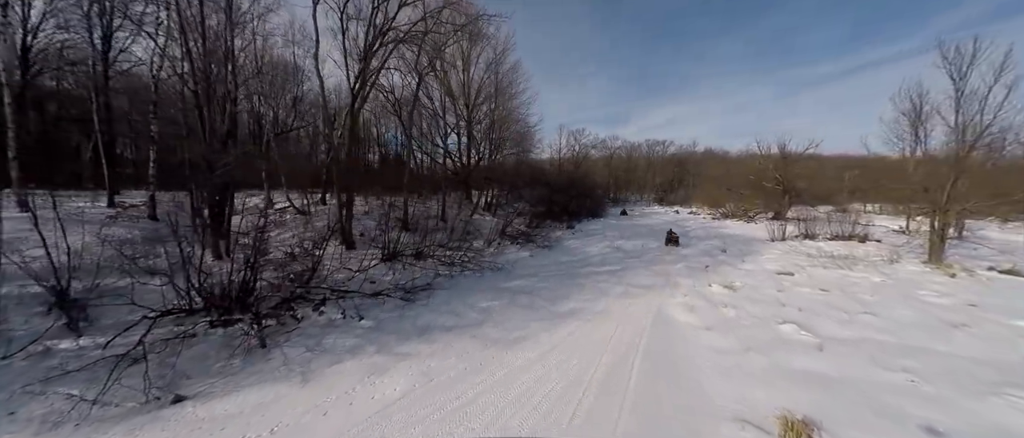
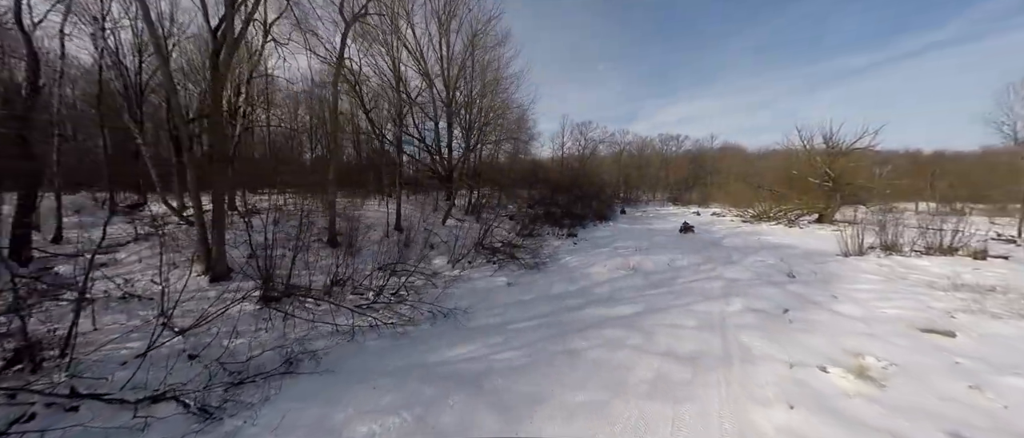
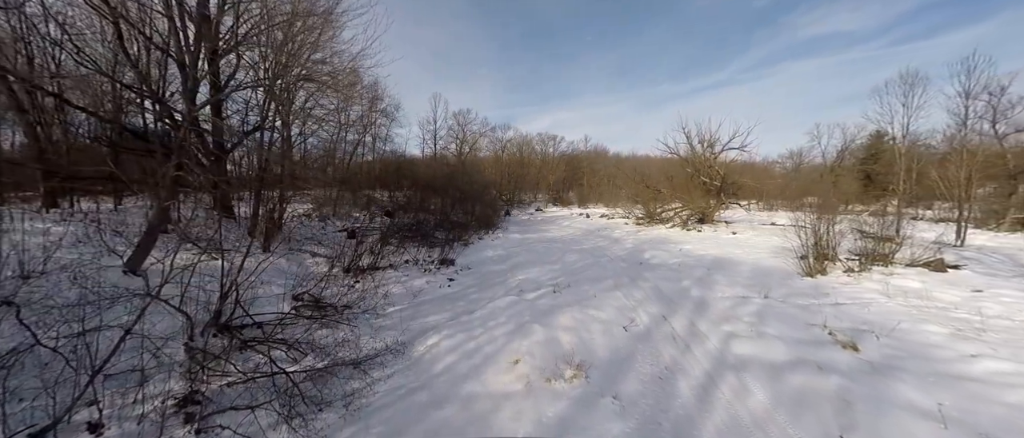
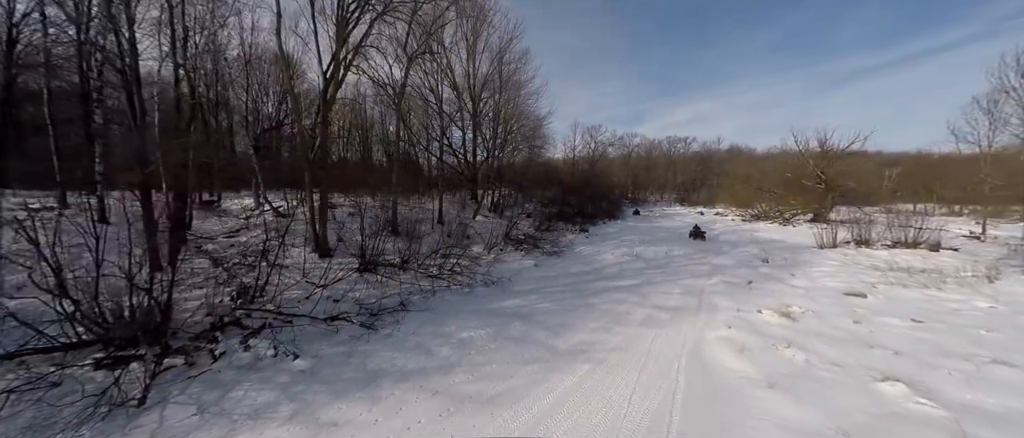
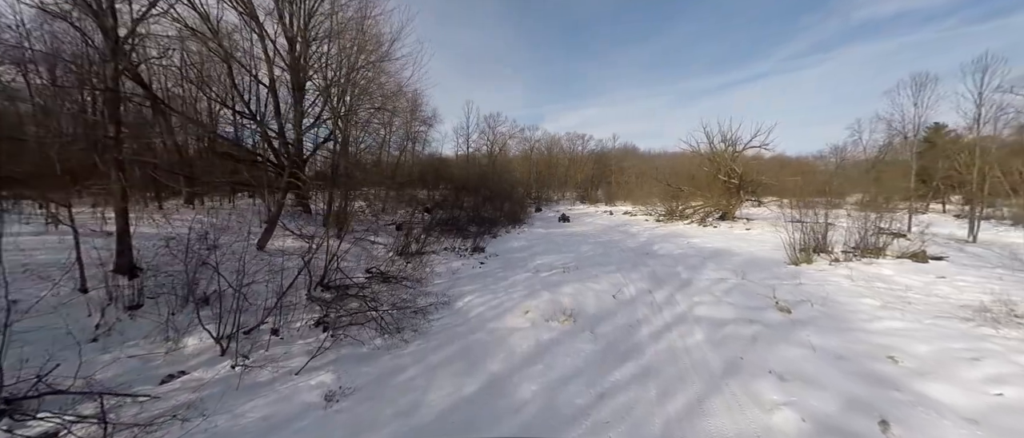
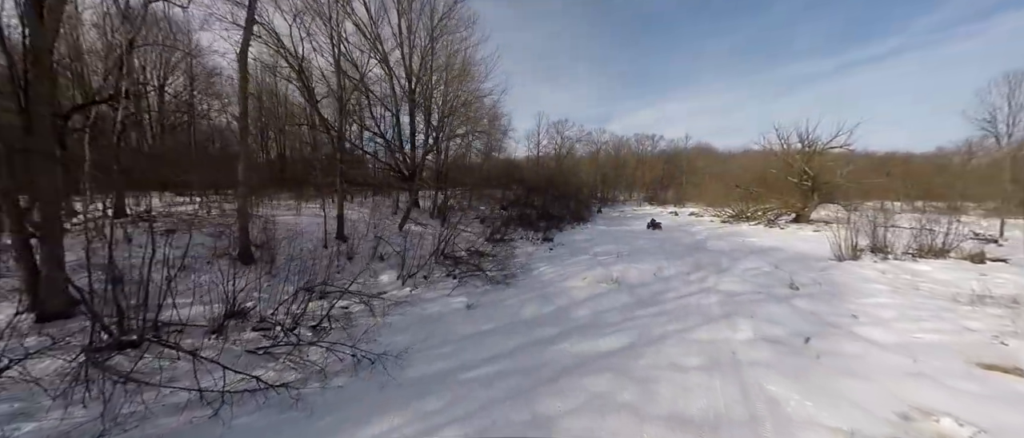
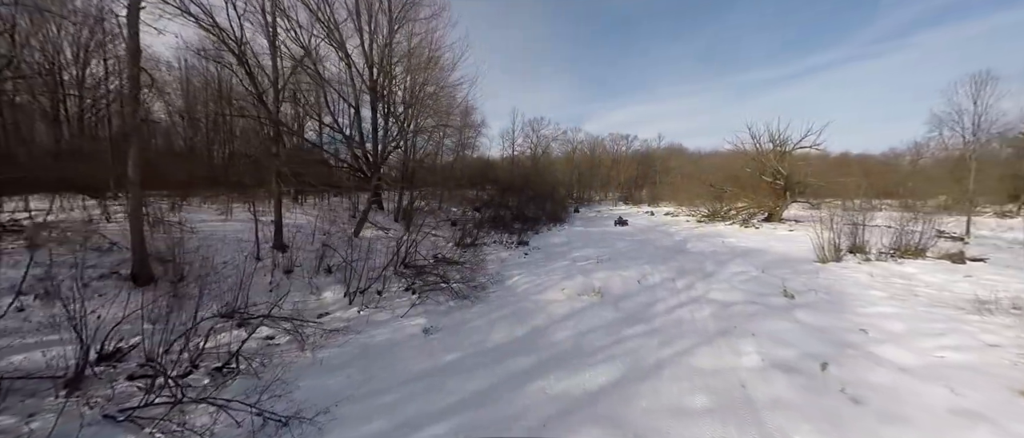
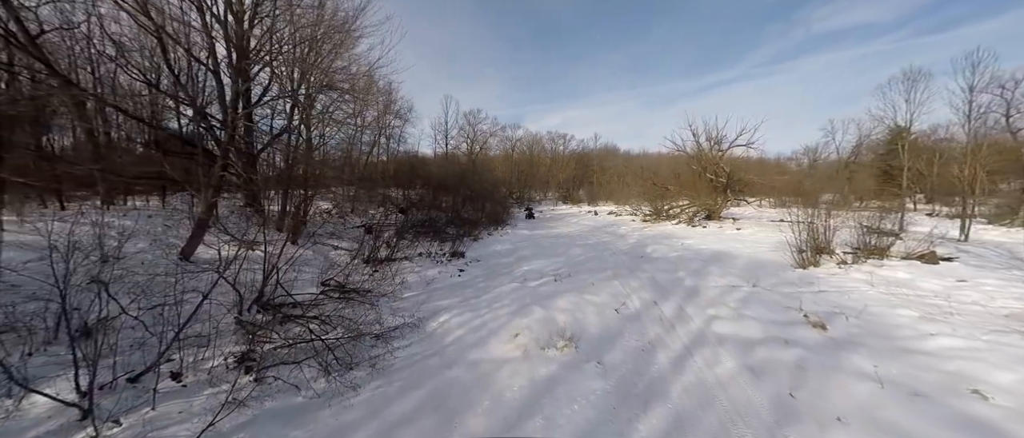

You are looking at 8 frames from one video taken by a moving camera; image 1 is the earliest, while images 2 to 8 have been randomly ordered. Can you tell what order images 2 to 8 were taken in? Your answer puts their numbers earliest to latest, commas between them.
4, 2, 6, 7, 5, 8, 3
